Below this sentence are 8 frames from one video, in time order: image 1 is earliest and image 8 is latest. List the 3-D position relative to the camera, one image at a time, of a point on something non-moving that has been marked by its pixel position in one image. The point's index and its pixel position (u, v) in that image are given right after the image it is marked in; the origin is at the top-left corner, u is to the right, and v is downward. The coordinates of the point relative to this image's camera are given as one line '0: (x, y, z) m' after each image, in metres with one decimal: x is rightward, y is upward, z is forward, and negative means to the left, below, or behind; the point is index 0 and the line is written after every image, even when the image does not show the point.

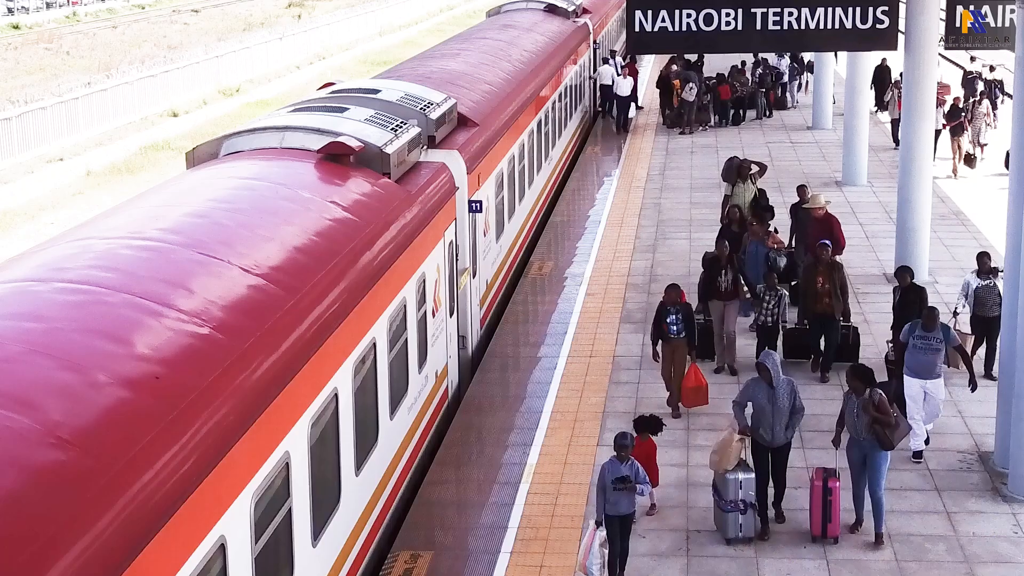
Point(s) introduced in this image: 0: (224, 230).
0: (-1.3, +0.3, +6.7) m
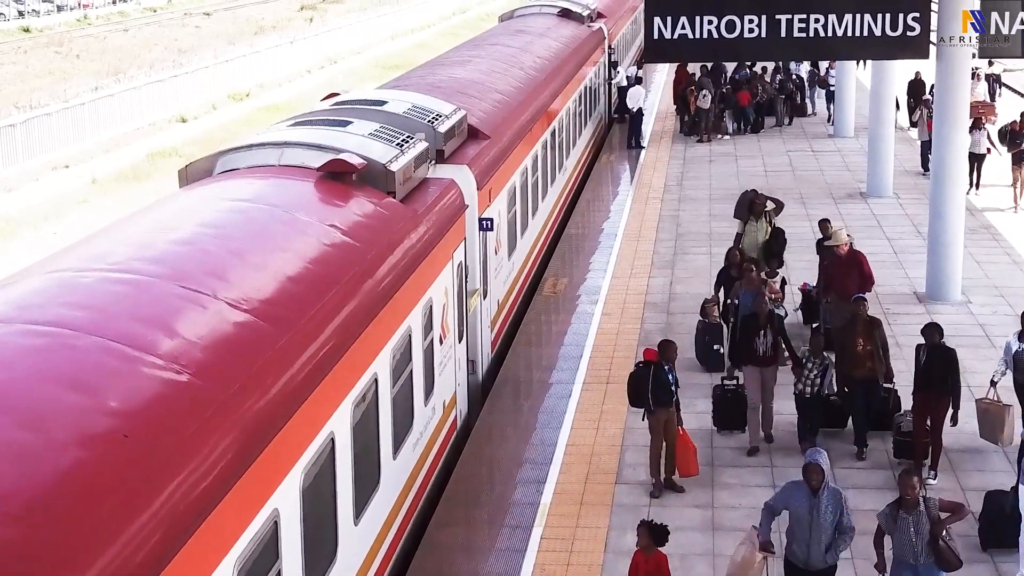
0: (-1.3, +0.1, +6.2) m
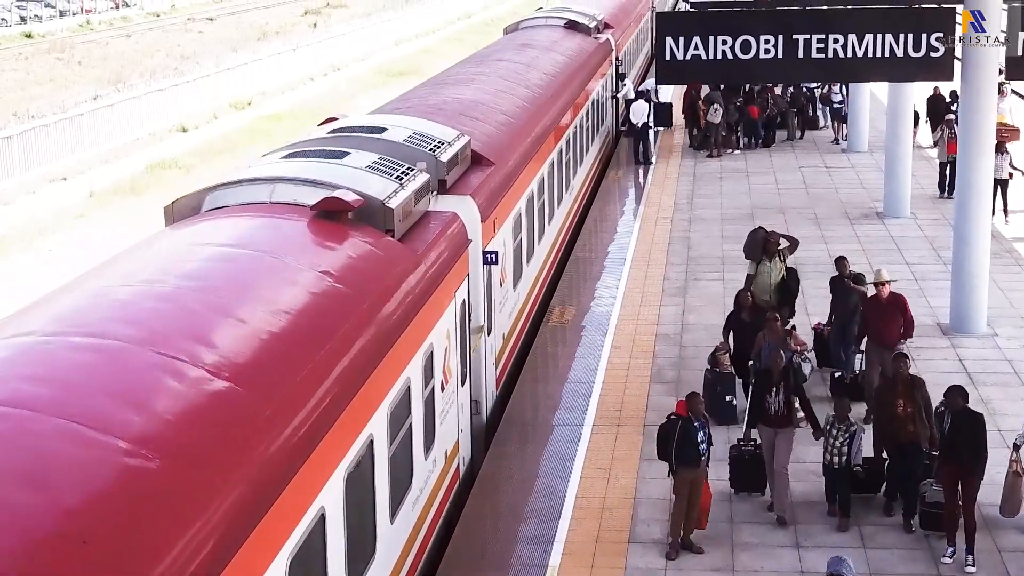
0: (-1.2, -0.1, +5.7) m
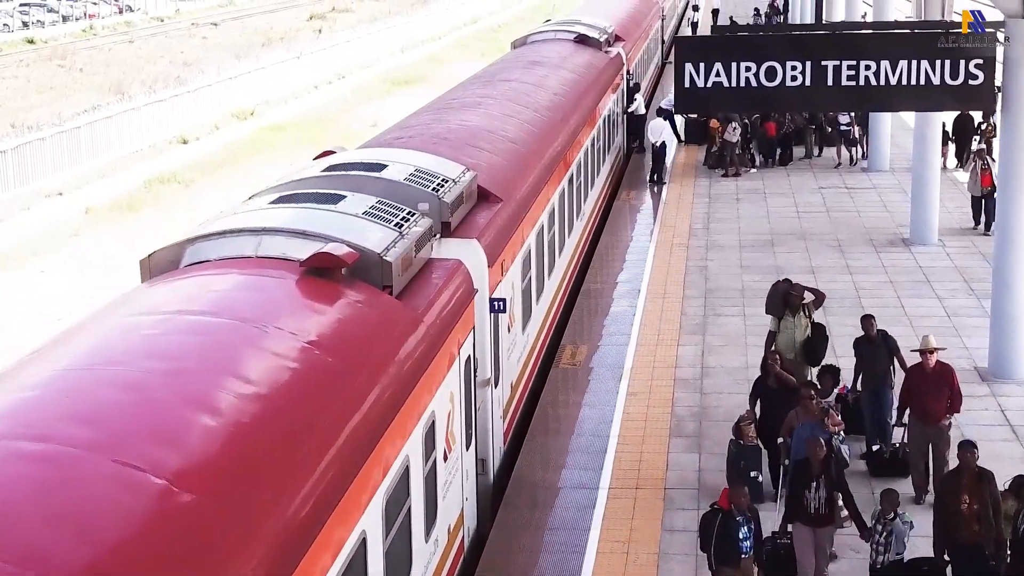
0: (-1.2, -0.4, +5.0) m
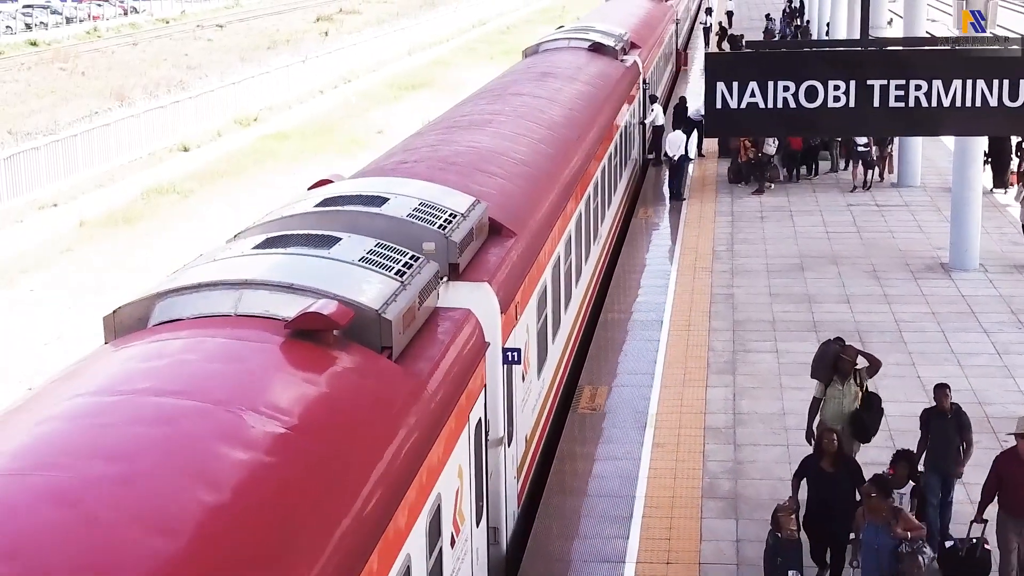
0: (-1.1, -0.7, +4.1) m
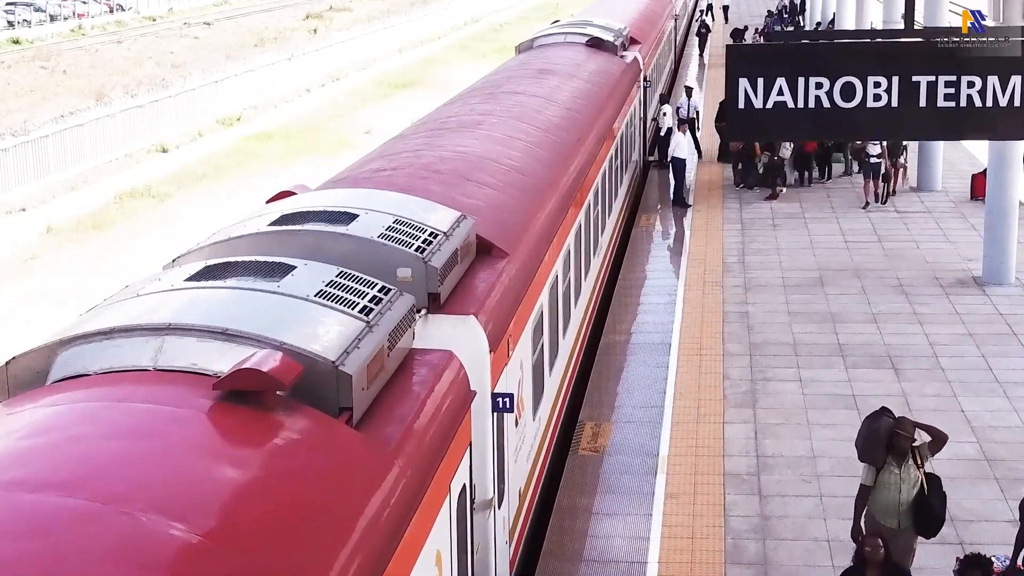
0: (-1.2, -0.8, +2.8) m
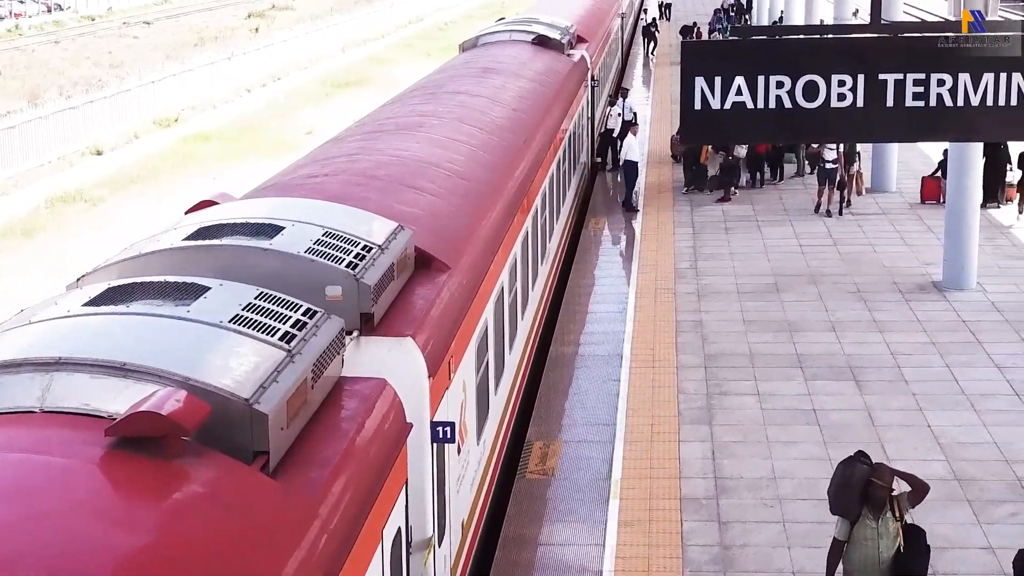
0: (-1.3, -0.9, +2.2) m
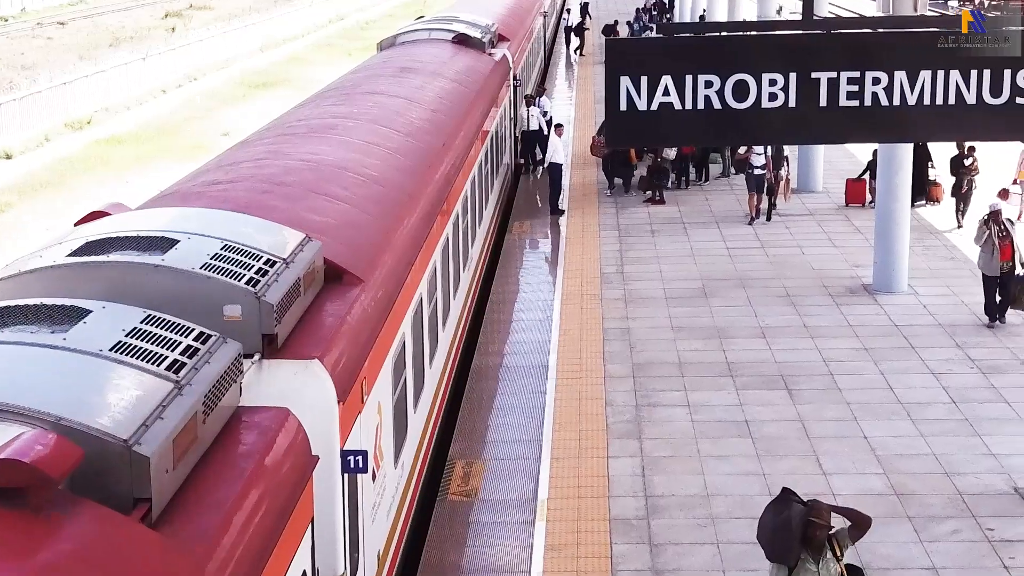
0: (-1.4, -1.0, +1.7) m
